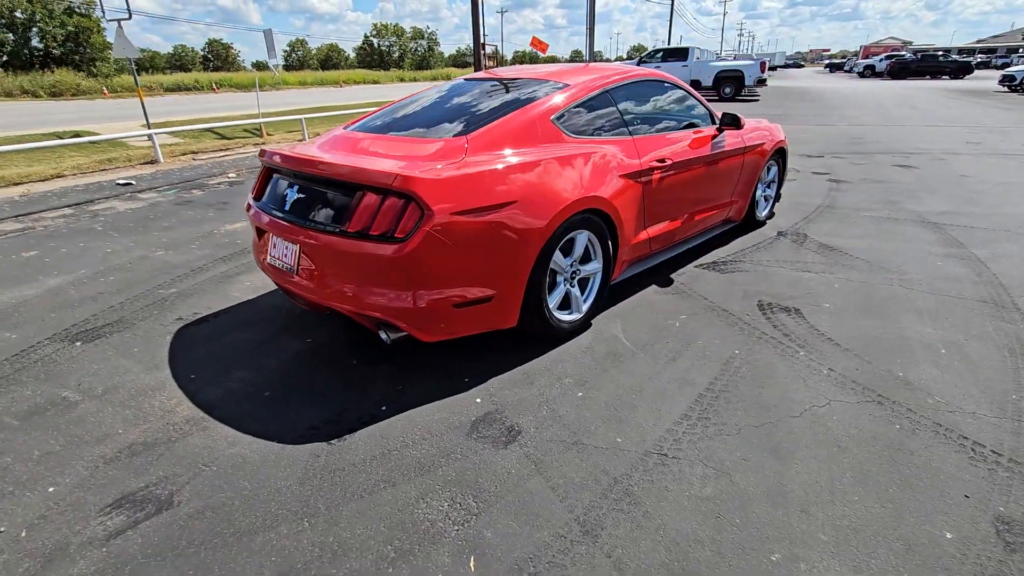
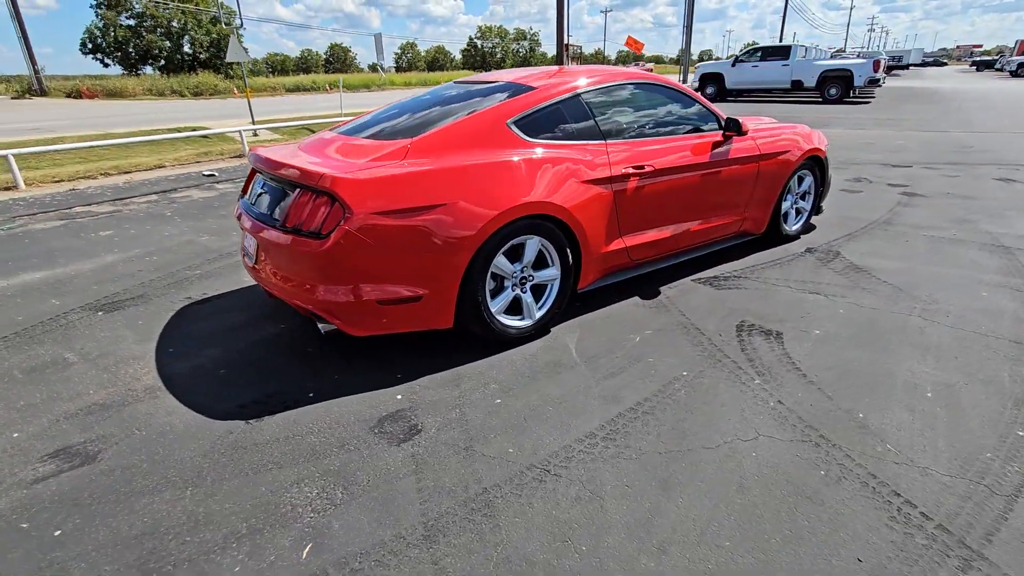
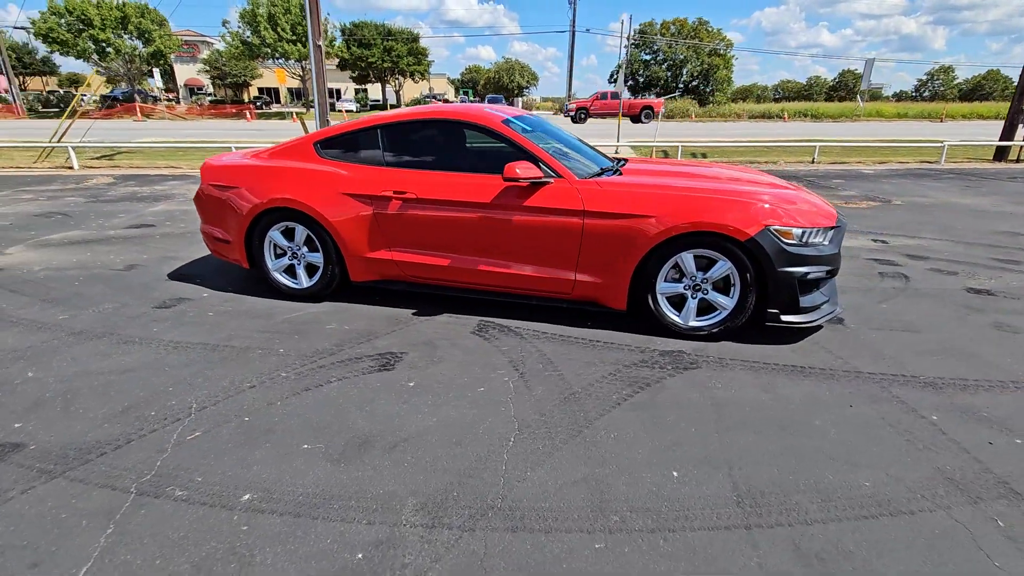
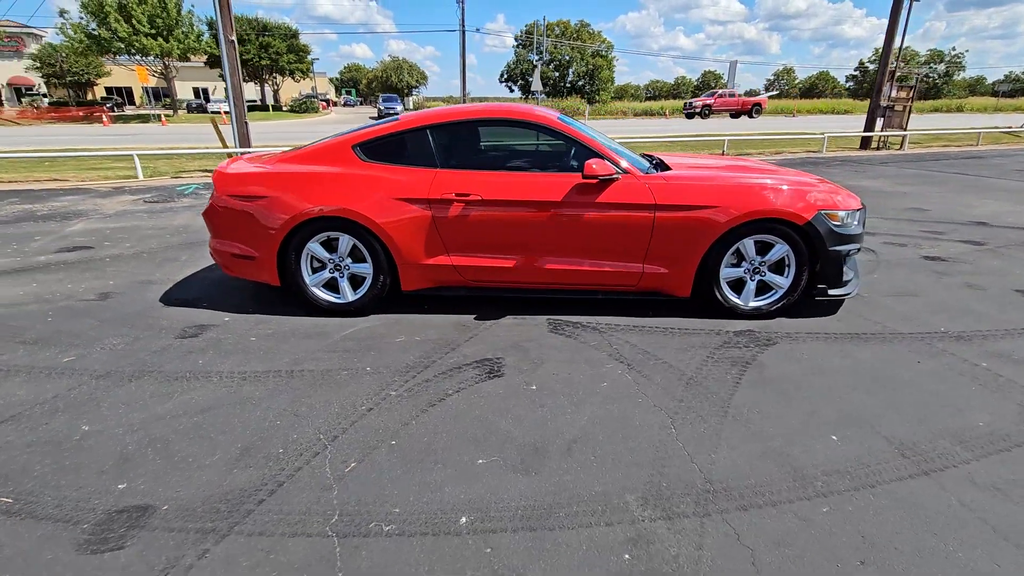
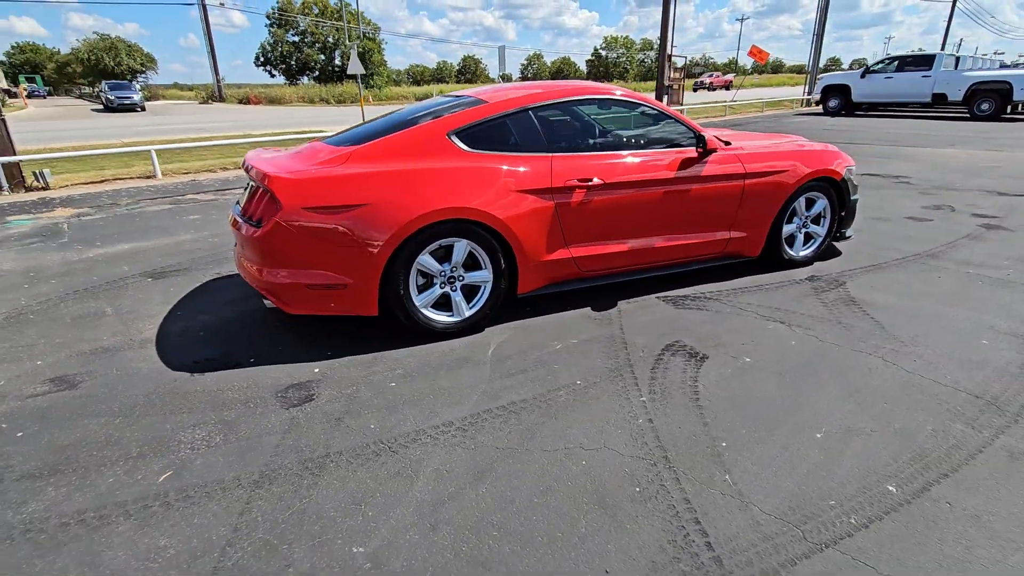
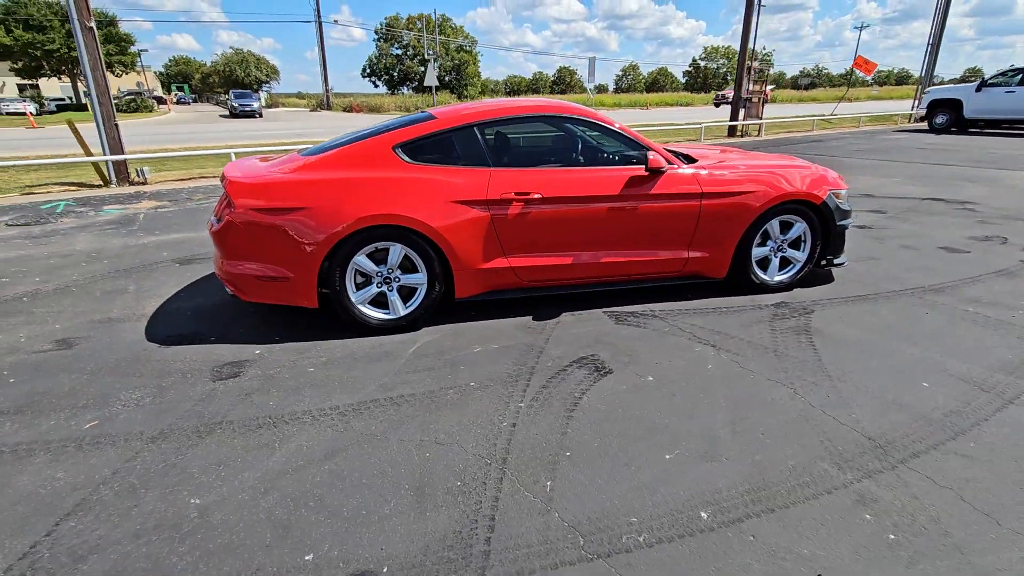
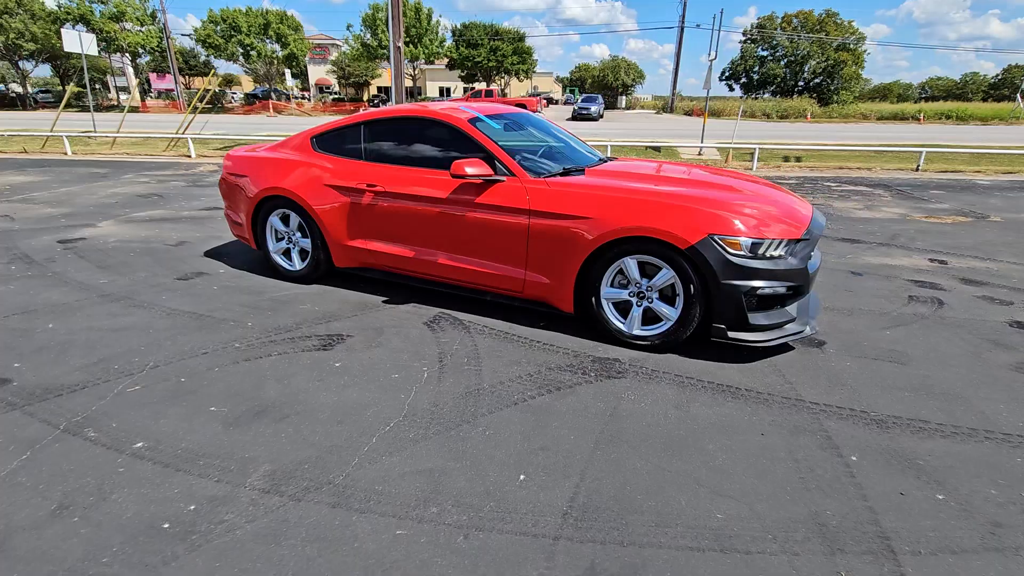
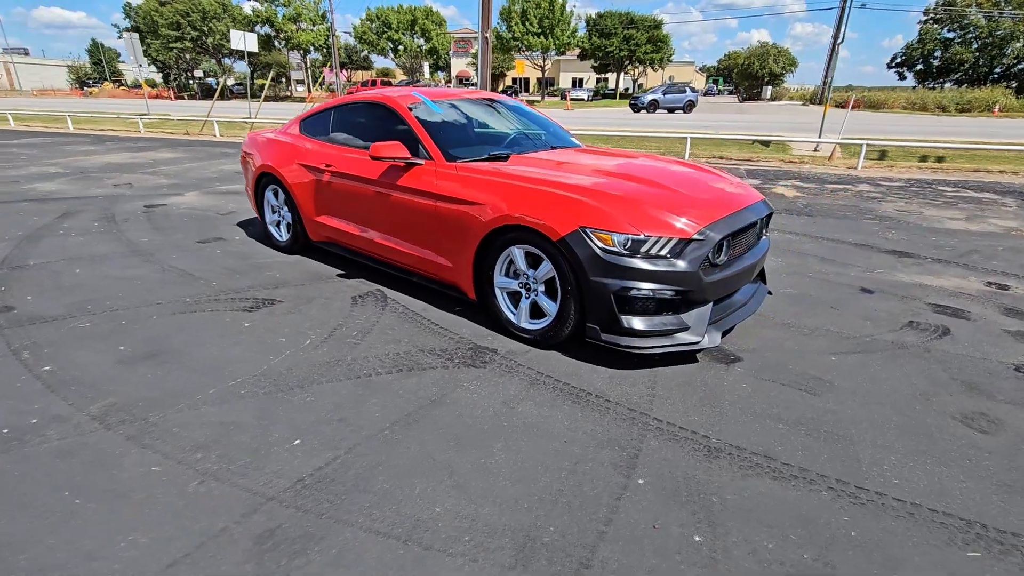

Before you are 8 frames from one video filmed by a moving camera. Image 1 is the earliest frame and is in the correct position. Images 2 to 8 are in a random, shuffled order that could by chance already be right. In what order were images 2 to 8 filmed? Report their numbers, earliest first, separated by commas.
2, 5, 6, 4, 3, 7, 8
